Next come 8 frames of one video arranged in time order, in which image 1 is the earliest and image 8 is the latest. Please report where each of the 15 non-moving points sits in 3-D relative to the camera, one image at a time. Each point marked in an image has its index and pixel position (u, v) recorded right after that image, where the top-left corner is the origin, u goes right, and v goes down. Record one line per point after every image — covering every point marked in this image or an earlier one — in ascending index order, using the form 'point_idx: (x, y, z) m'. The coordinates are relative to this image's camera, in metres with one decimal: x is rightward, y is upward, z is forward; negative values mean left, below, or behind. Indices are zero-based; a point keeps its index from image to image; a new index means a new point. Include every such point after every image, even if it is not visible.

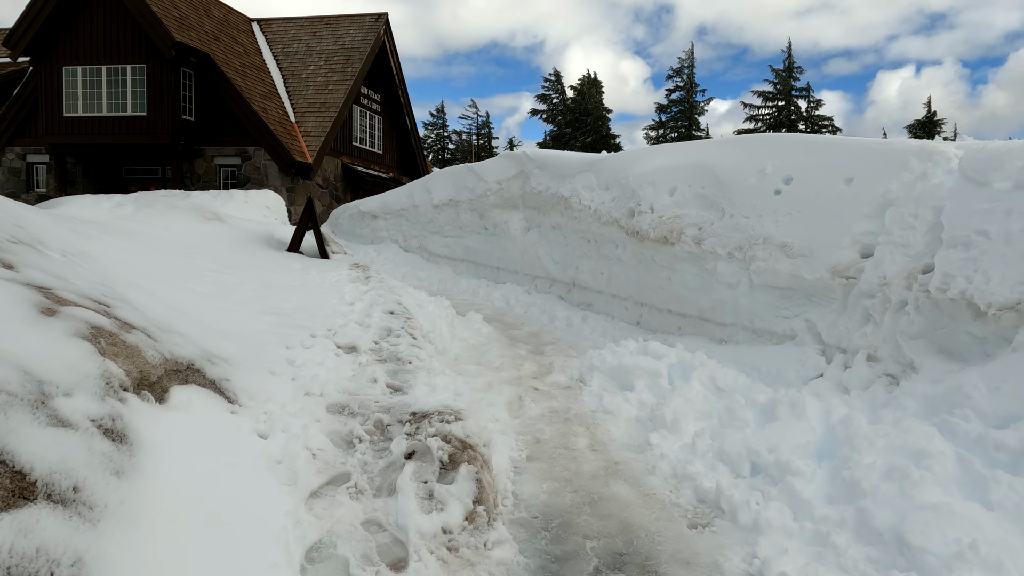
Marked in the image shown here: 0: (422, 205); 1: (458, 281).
0: (-1.8, +1.7, +13.6) m
1: (-0.9, +0.1, +11.4) m
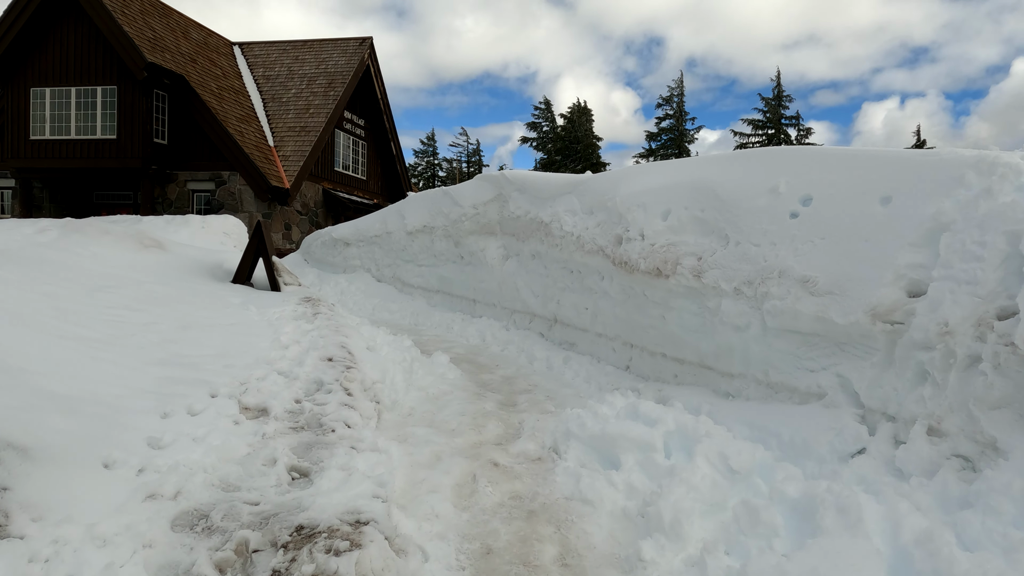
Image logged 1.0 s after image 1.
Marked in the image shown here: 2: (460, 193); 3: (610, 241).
0: (-2.2, +1.1, +12.6) m
1: (-1.3, -0.4, +10.4) m
2: (-0.8, +1.5, +10.8) m
3: (+1.0, +0.5, +6.5) m
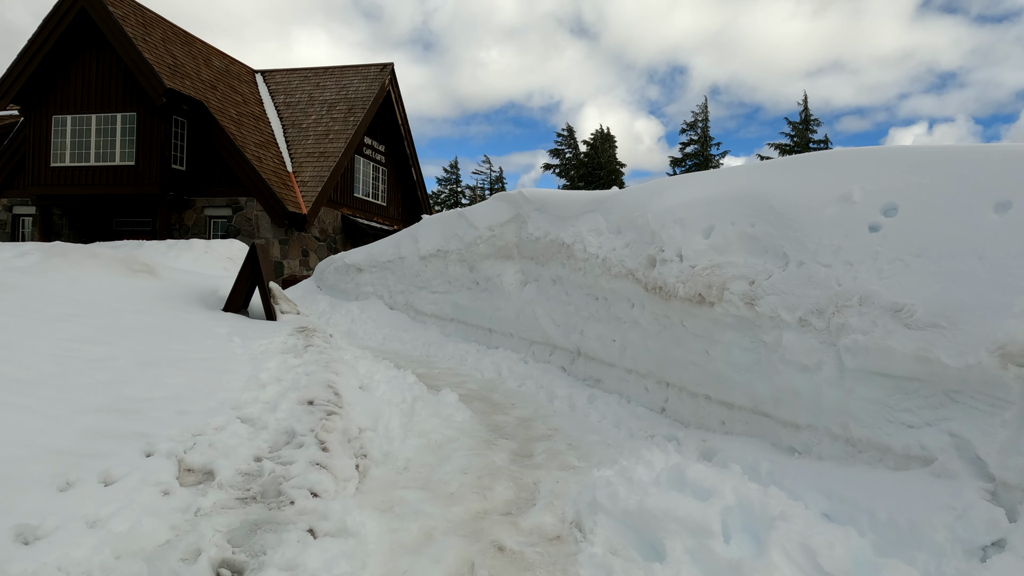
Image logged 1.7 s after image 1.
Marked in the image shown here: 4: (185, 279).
0: (-1.8, +0.6, +11.9) m
1: (-1.0, -0.8, +9.6) m
2: (-0.5, +1.1, +10.1) m
3: (+1.1, +0.2, +5.7) m
4: (-4.1, +0.1, +8.4) m
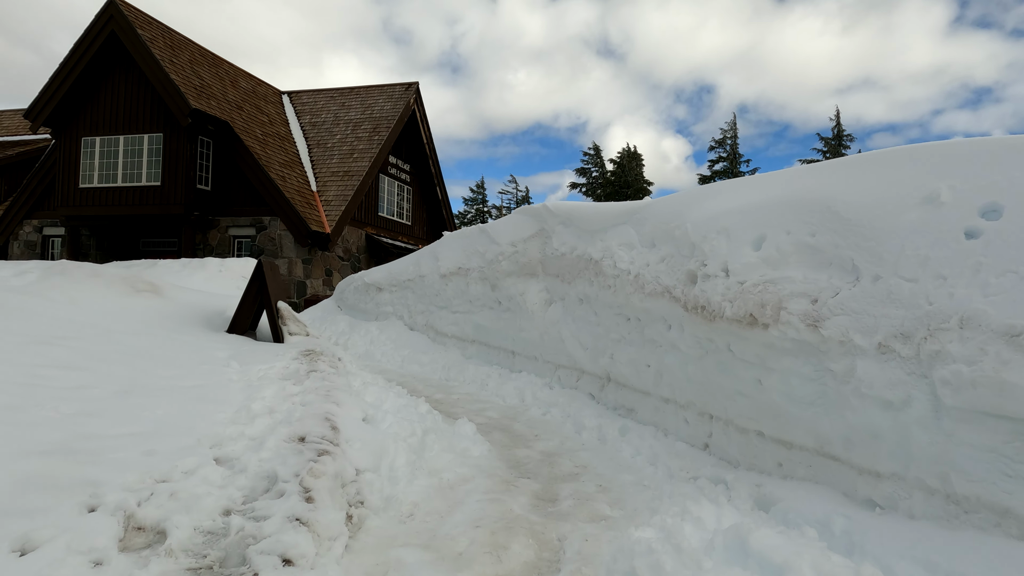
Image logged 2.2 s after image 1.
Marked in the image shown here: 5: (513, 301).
0: (-1.4, +0.2, +11.4) m
1: (-0.6, -1.1, +9.0) m
2: (-0.2, +0.8, +9.5) m
3: (+1.3, +0.1, +5.1) m
4: (-3.8, -0.1, +8.0) m
5: (0.0, -0.2, +8.9) m
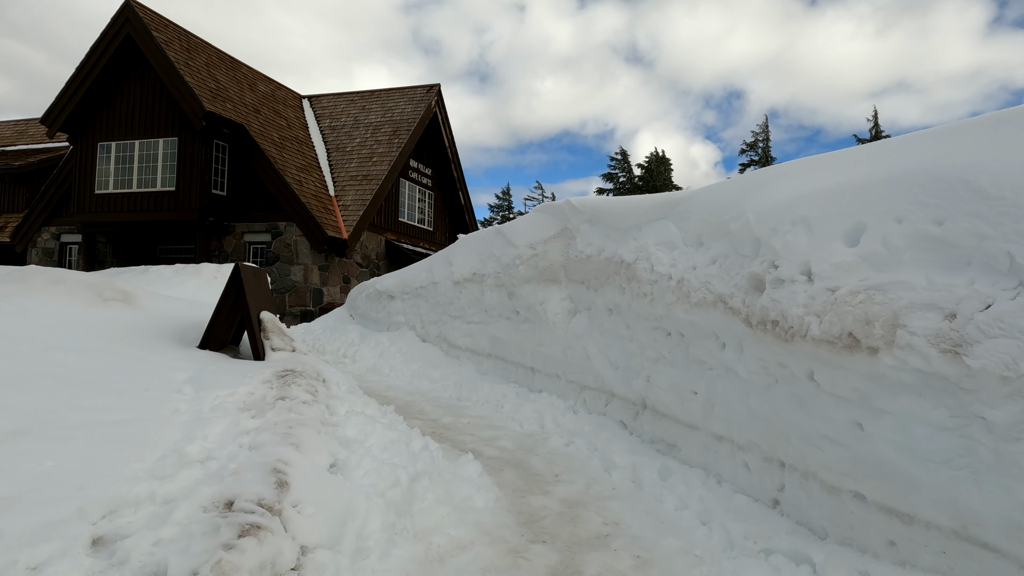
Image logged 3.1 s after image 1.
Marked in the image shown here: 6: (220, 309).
0: (-1.1, +0.1, +10.4) m
1: (-0.4, -1.2, +8.0) m
2: (+0.1, +0.7, +8.5) m
3: (+1.3, 0.0, +4.0) m
4: (-3.6, -0.2, +7.1) m
5: (+0.2, -0.3, +7.8) m
6: (-2.6, -0.2, +6.0) m
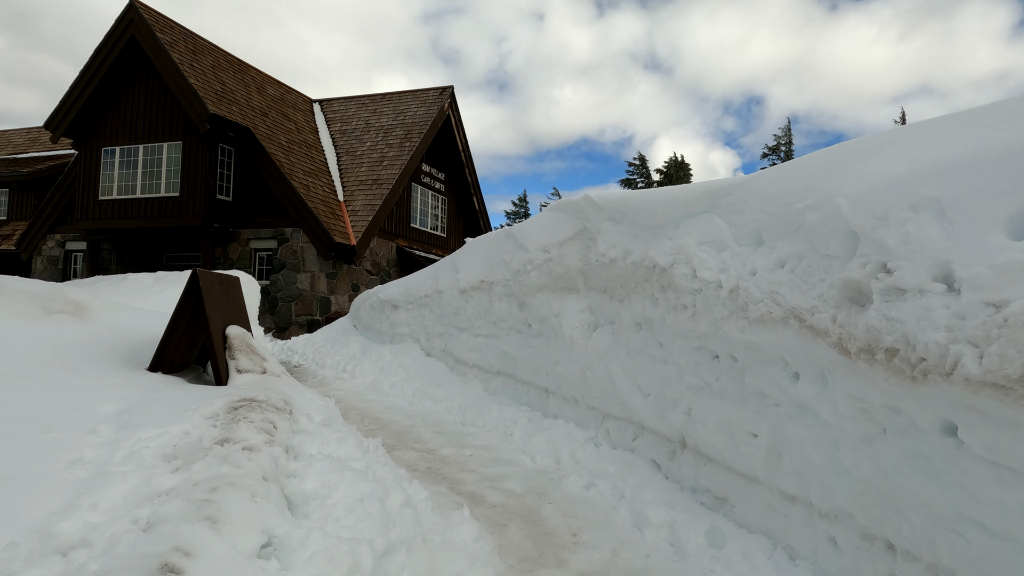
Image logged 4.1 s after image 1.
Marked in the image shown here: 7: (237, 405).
0: (-0.9, 0.0, +9.4) m
1: (-0.3, -1.3, +7.0) m
2: (+0.2, +0.6, +7.5) m
3: (+1.4, 0.0, +2.9) m
4: (-3.6, -0.3, +6.2) m
5: (+0.3, -0.4, +6.8) m
6: (-2.6, -0.3, +5.1) m
7: (-1.7, -0.7, +4.2) m
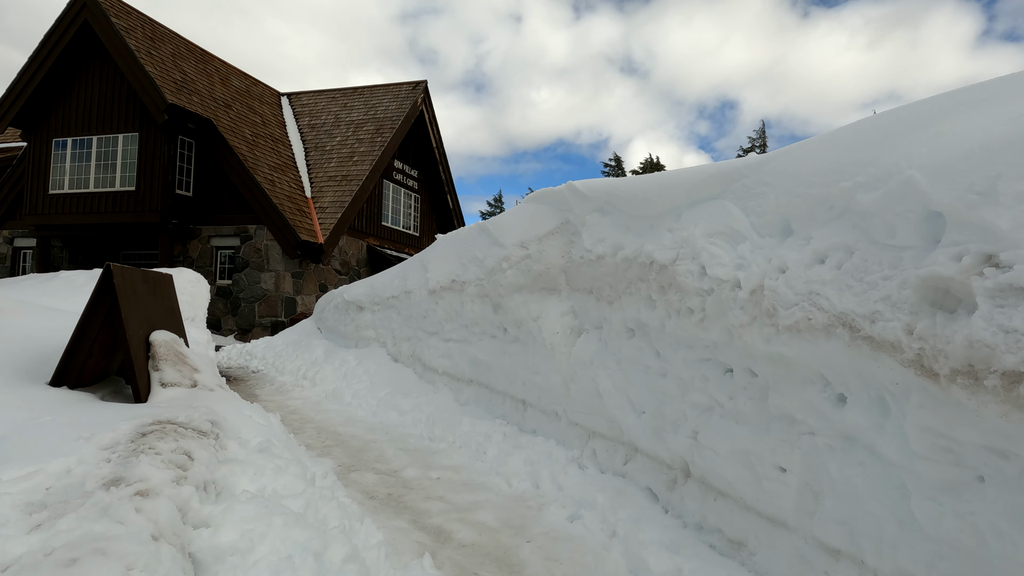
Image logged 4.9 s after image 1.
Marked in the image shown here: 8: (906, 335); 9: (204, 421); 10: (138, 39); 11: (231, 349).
0: (-1.2, 0.0, +8.7) m
1: (-0.5, -1.3, +6.3) m
2: (-0.1, +0.6, +6.8) m
3: (+1.3, 0.0, +2.3) m
4: (-3.8, -0.3, +5.3) m
5: (+0.1, -0.4, +6.1) m
6: (-2.7, -0.3, +4.3) m
7: (-1.9, -0.7, +3.4) m
8: (+1.3, -0.1, +2.2) m
9: (-1.8, -0.8, +3.9) m
10: (-11.0, +7.4, +19.6) m
11: (-5.5, -1.2, +13.1) m
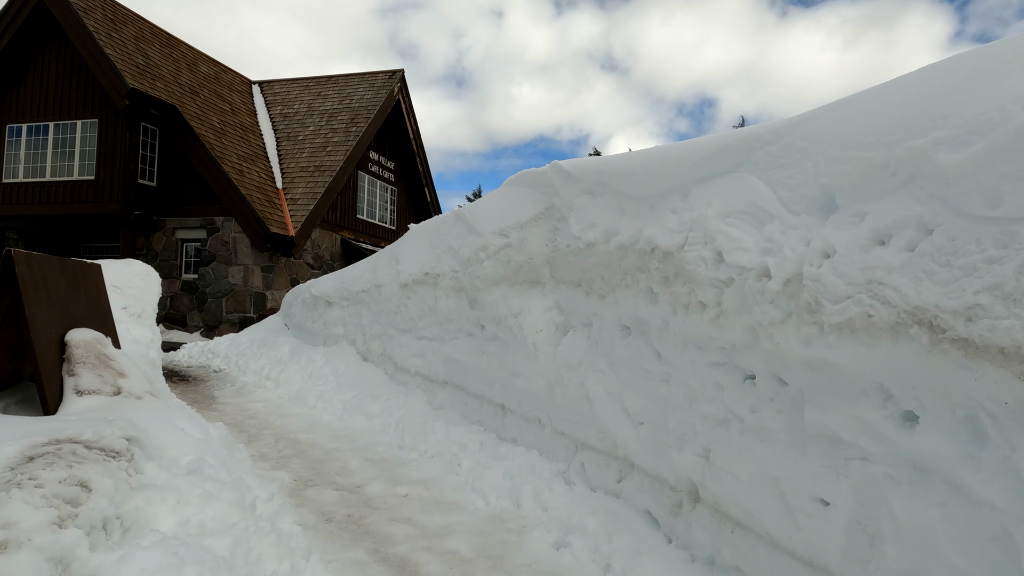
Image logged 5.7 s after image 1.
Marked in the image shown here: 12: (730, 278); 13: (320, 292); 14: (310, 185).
0: (-1.5, 0.0, +8.1) m
1: (-0.7, -1.2, +5.6) m
2: (-0.3, +0.7, +6.2) m
3: (+1.2, 0.0, +1.7) m
4: (-3.9, -0.2, +4.6) m
5: (-0.1, -0.3, +5.5) m
6: (-2.9, -0.2, +3.6) m
7: (-2.0, -0.7, +2.8) m
8: (+1.2, -0.1, +1.6) m
9: (-1.9, -0.7, +3.2) m
10: (-11.6, +7.5, +18.6) m
11: (-5.9, -1.1, +12.3) m
12: (+0.9, 0.0, +2.7) m
13: (-2.9, -0.1, +10.1) m
14: (-6.1, +3.1, +19.9) m
